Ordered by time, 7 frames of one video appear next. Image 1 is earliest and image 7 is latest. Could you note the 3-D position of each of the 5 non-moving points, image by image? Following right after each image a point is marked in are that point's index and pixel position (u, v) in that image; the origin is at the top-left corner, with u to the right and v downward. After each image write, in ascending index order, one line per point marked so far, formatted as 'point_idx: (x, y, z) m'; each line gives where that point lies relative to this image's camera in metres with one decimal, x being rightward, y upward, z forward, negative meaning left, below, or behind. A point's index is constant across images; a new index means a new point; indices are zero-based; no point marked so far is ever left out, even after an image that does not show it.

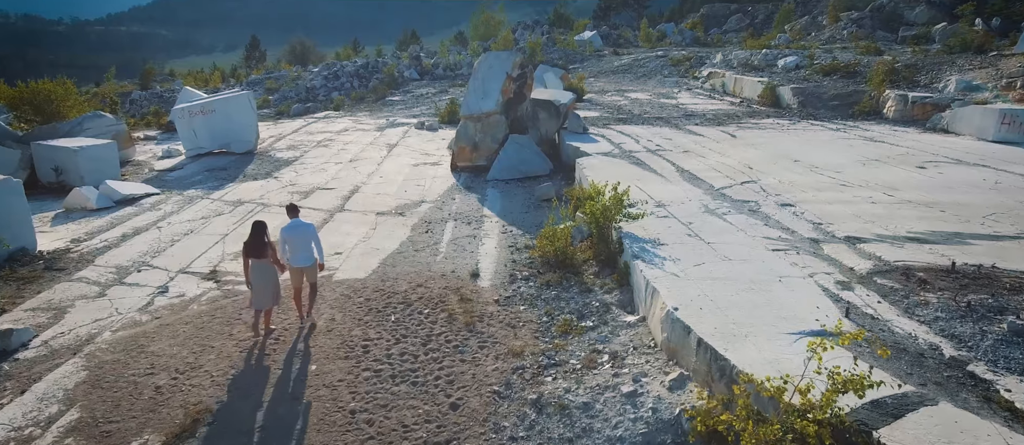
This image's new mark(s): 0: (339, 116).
0: (-3.7, +2.2, +14.8) m
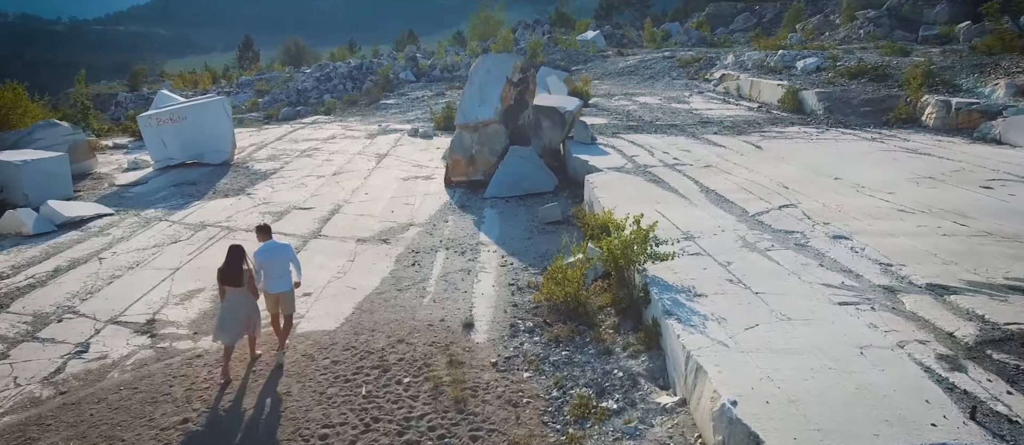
0: (-3.7, +2.0, +13.9) m
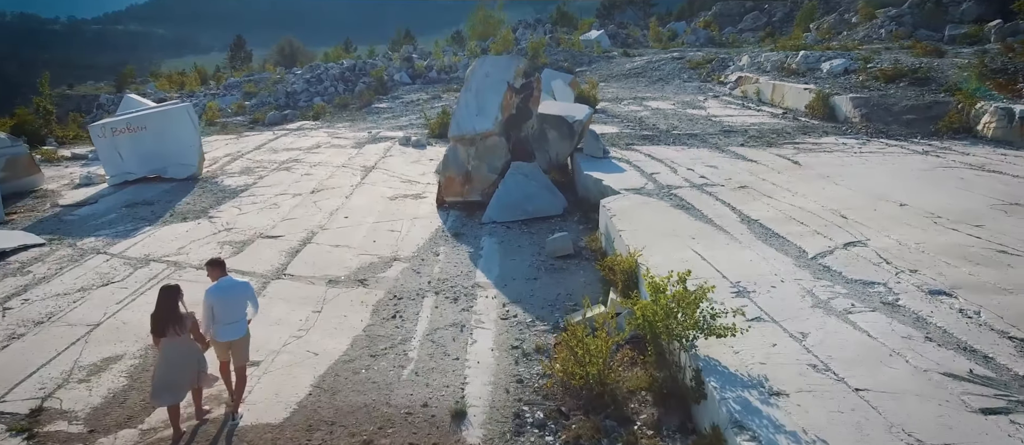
0: (-3.6, +1.7, +12.9) m
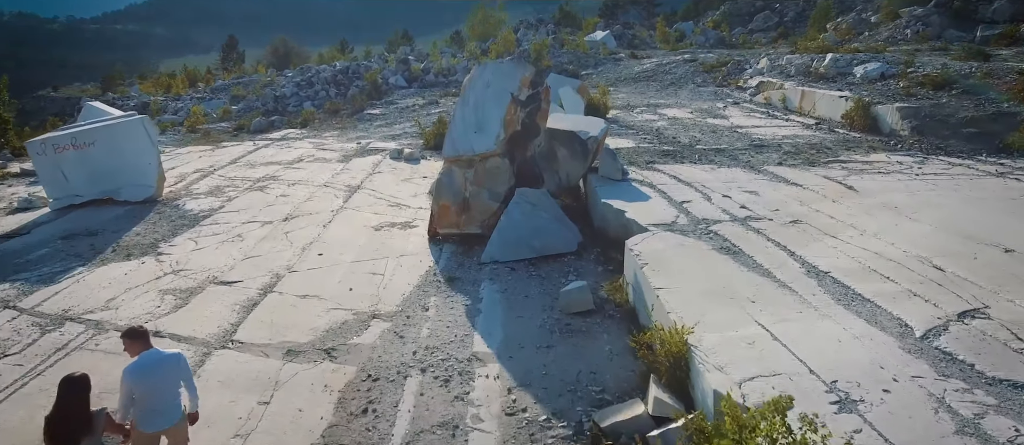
0: (-3.6, +1.4, +11.9) m
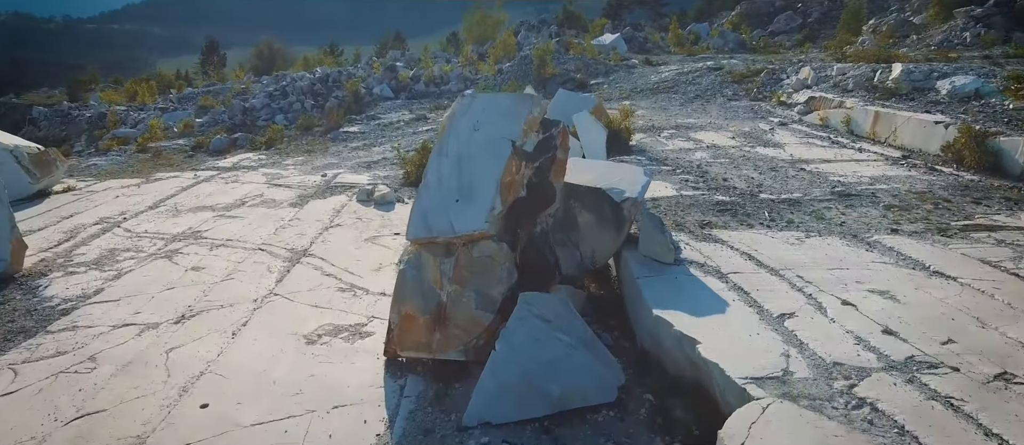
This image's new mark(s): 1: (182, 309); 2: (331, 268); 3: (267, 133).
0: (-3.6, +0.8, +9.8) m
1: (-2.1, -0.6, +4.5) m
2: (-1.4, -0.3, +5.4) m
3: (-4.7, +1.7, +13.4) m
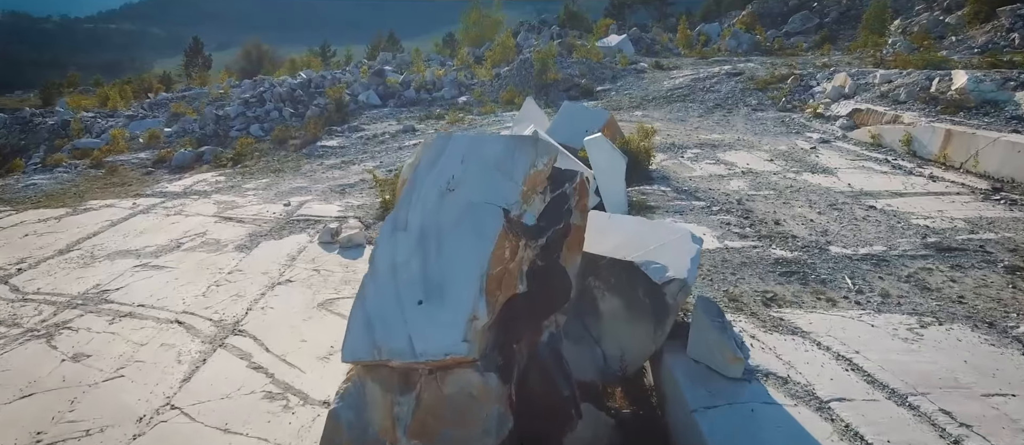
0: (-3.6, +0.4, +8.4) m
1: (-2.2, -1.0, +3.1) m
2: (-1.4, -0.7, +4.0) m
3: (-4.7, +1.3, +12.0) m
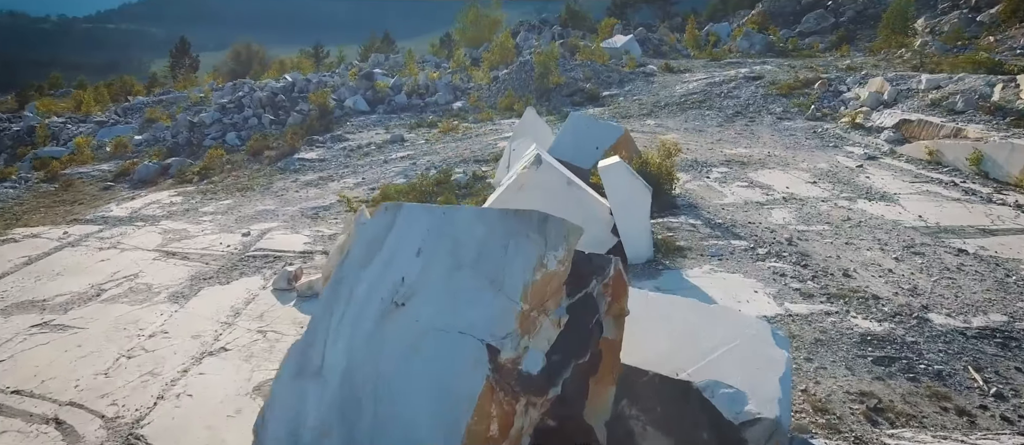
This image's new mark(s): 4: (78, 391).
0: (-3.6, +0.1, +7.3) m
1: (-2.2, -1.3, +2.0) m
2: (-1.4, -1.0, +2.8) m
3: (-4.7, +1.0, +10.9) m
4: (-2.2, -0.9, +3.6) m
